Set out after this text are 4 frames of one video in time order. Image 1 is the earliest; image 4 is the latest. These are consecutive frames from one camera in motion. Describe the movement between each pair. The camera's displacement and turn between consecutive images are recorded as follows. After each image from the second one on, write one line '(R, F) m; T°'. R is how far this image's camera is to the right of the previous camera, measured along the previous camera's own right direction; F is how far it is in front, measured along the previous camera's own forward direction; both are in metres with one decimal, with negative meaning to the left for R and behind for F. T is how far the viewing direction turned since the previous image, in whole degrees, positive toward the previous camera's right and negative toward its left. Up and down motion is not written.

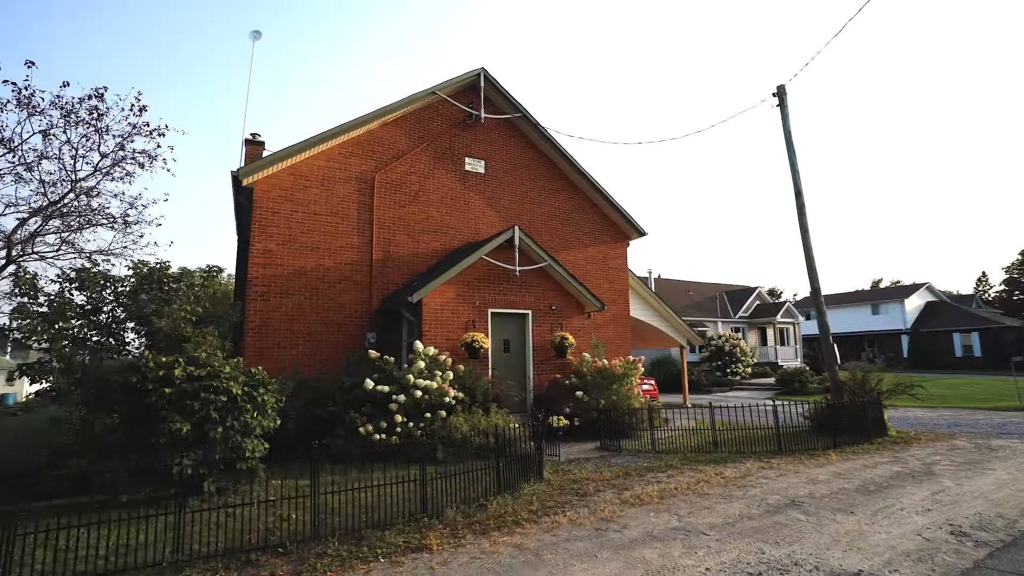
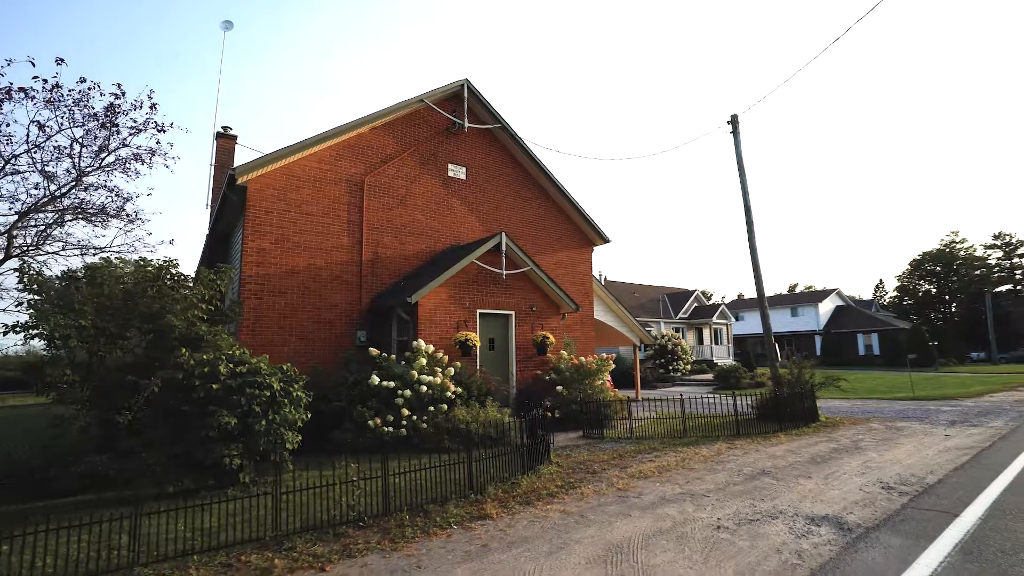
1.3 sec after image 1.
(-1.2, -0.9) m; +7°
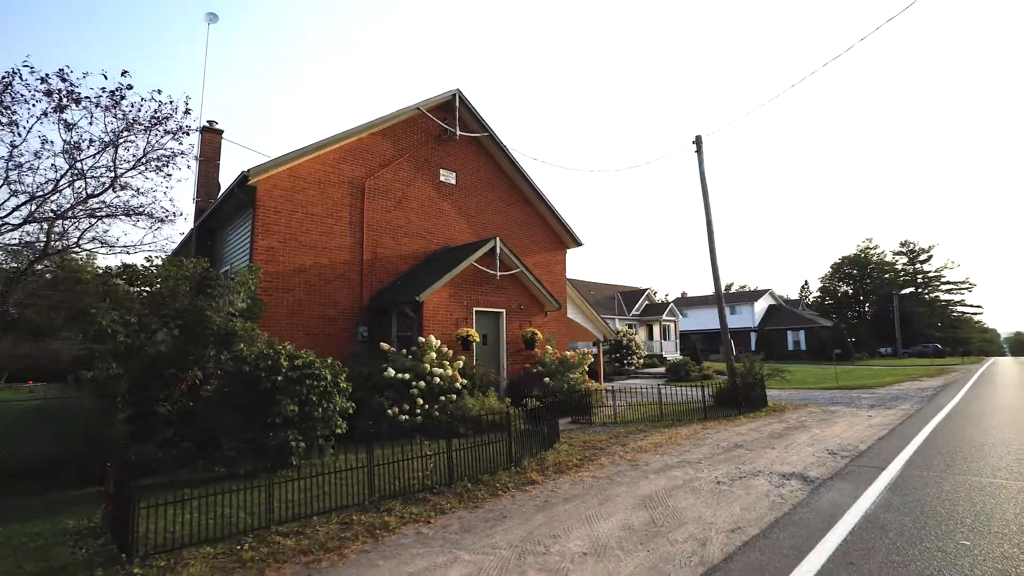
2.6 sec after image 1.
(-1.3, -1.2) m; +6°
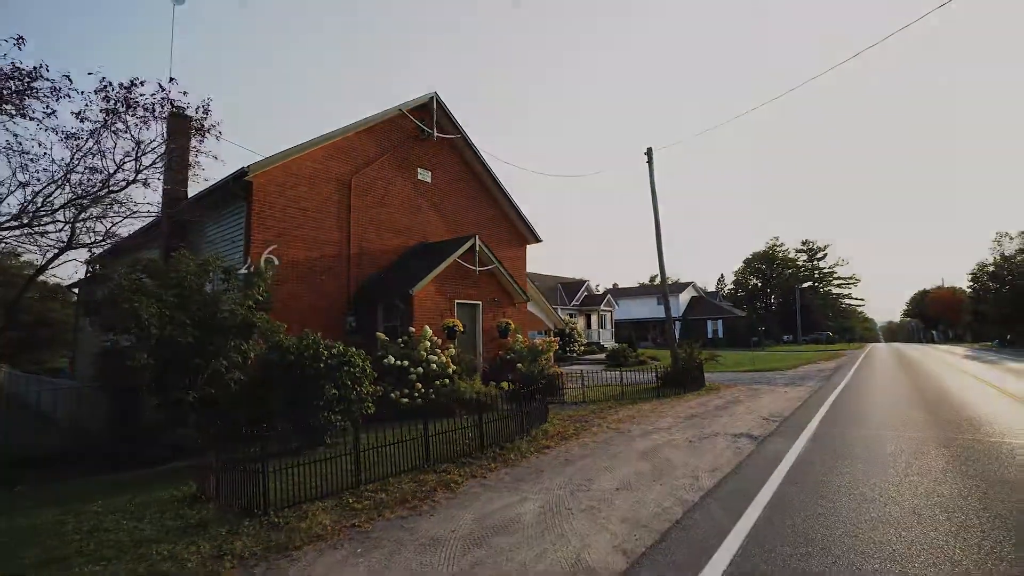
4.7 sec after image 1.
(-1.5, -1.5) m; +8°
